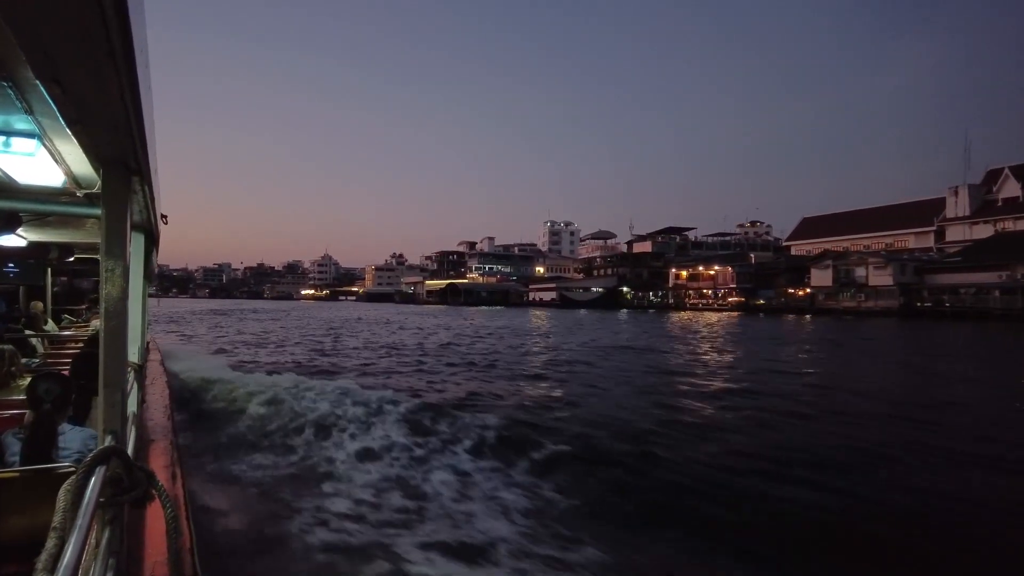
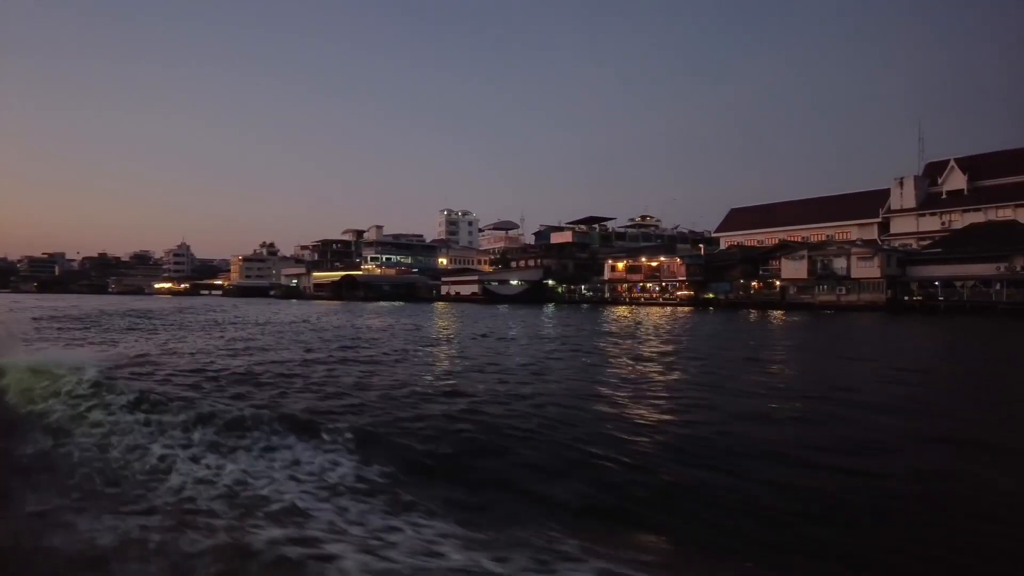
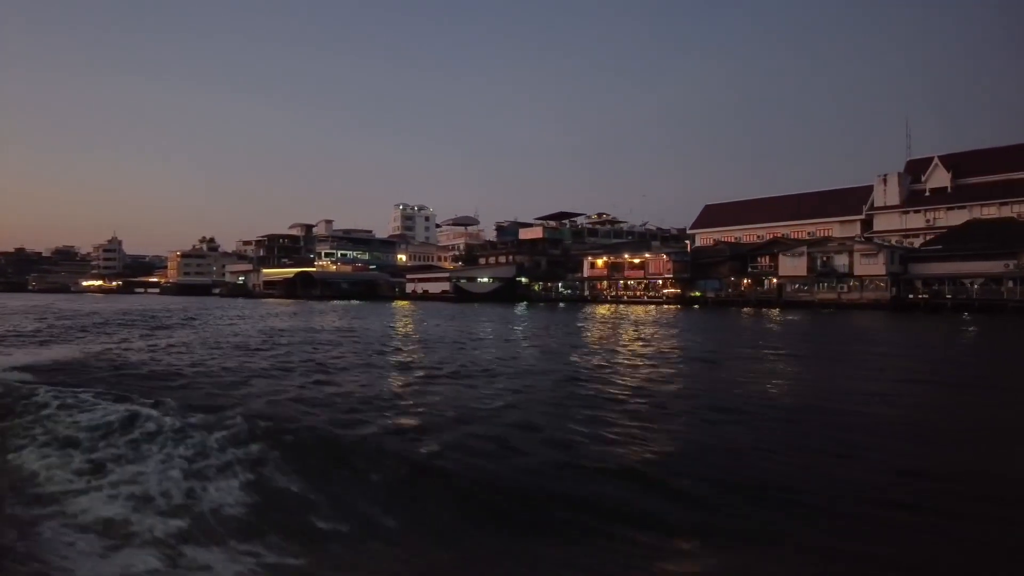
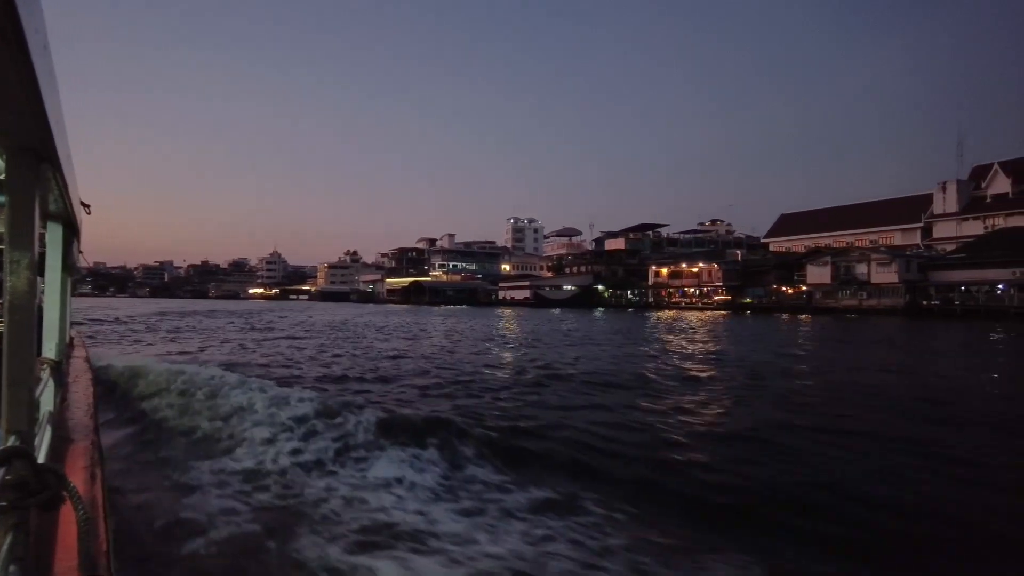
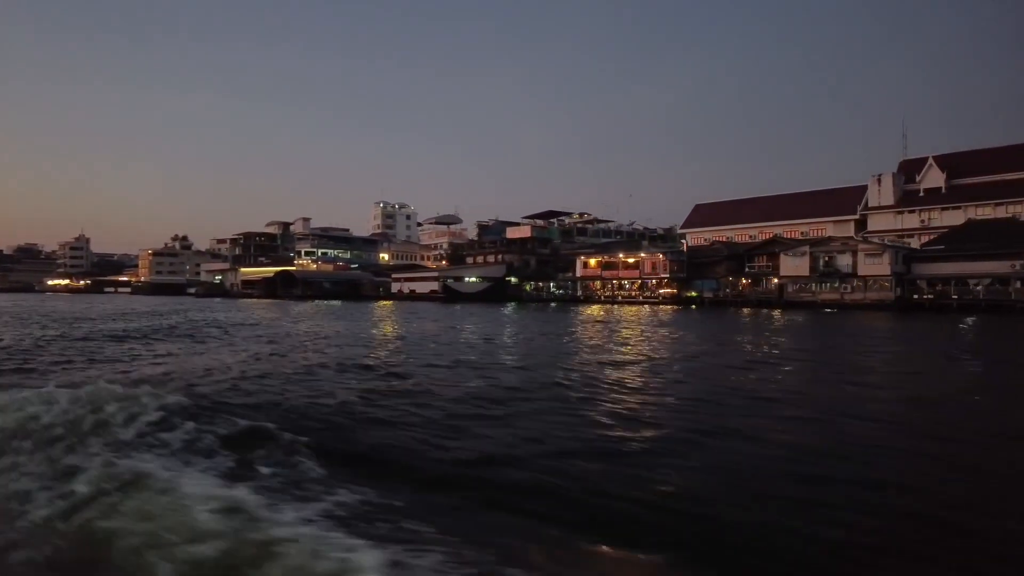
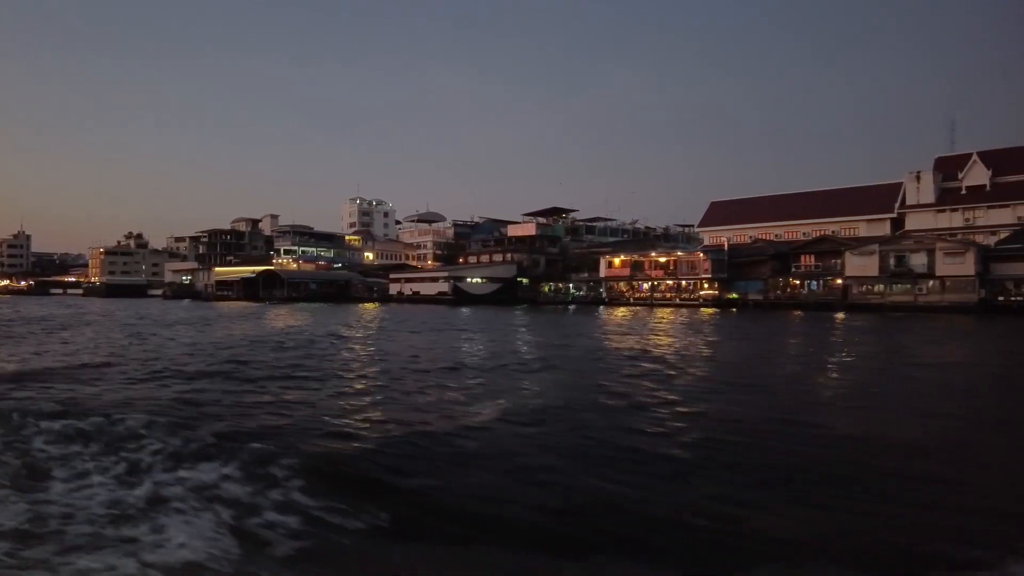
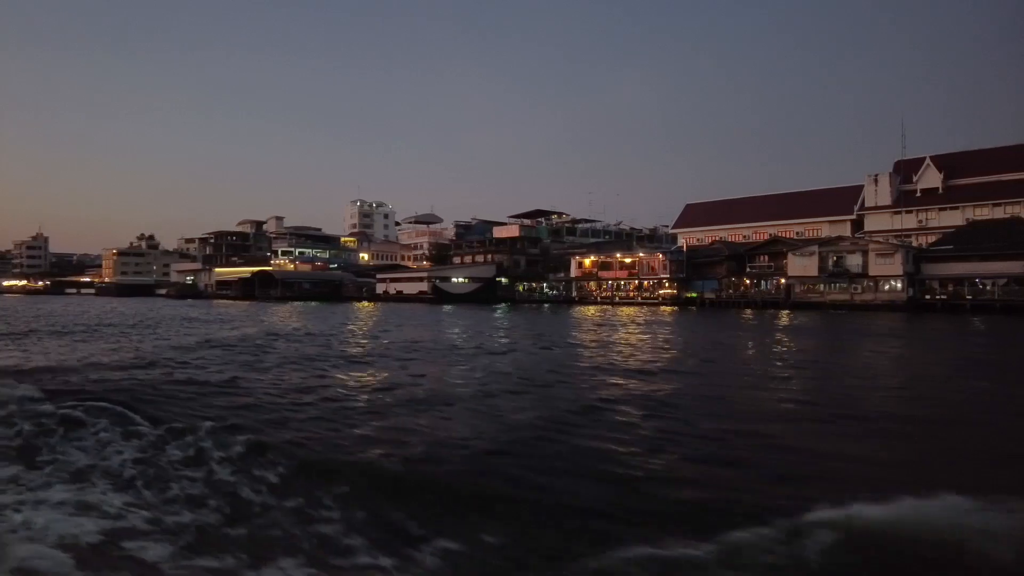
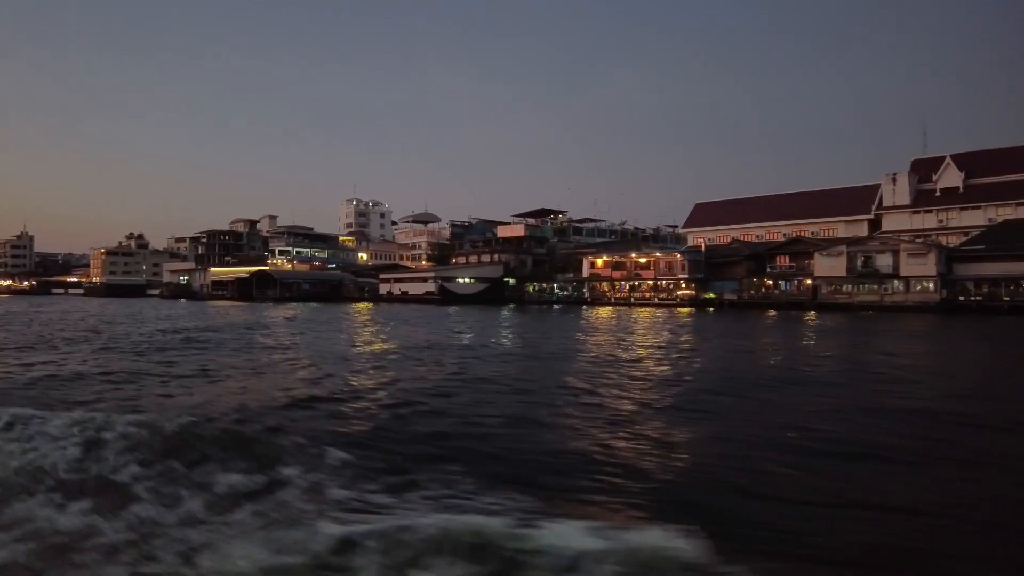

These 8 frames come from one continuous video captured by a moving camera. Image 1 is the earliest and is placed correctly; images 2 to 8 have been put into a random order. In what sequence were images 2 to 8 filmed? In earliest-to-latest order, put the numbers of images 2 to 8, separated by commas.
4, 2, 3, 5, 7, 8, 6
